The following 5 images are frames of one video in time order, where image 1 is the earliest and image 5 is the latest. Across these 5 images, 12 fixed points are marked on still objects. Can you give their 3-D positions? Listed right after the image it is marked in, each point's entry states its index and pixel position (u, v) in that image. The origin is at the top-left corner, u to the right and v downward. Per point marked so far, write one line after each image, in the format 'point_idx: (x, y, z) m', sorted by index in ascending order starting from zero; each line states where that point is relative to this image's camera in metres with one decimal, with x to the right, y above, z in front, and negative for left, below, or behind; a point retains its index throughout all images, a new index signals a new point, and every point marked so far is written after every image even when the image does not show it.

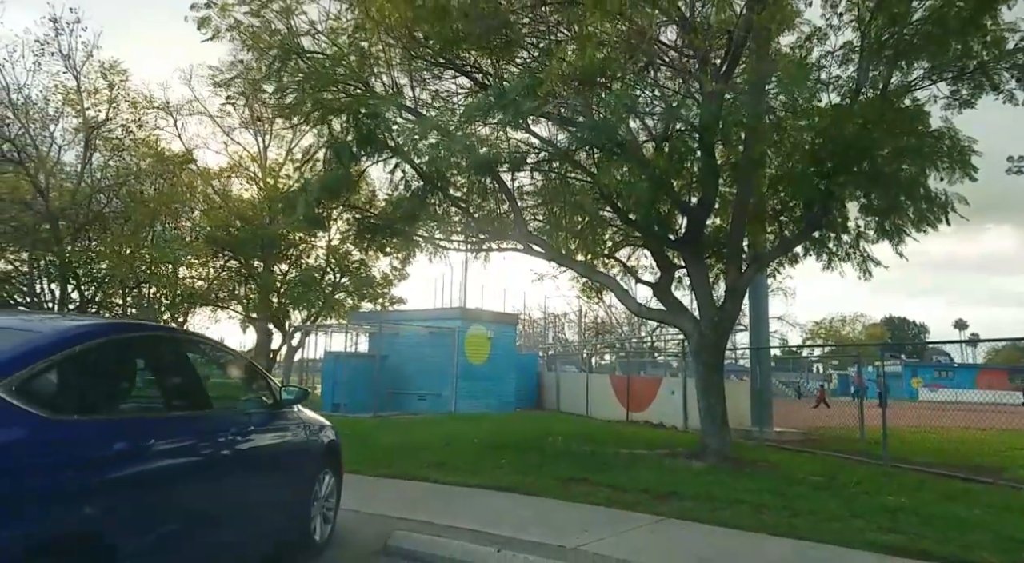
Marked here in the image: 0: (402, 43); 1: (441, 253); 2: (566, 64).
0: (-1.6, +3.6, +10.4) m
1: (-1.3, +0.5, +13.1) m
2: (+0.7, +2.9, +9.0) m
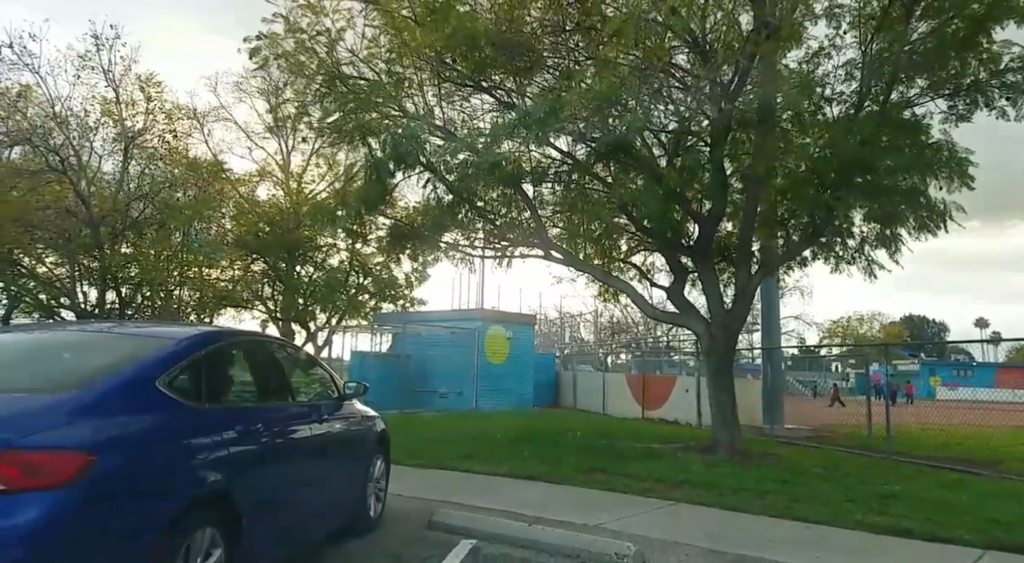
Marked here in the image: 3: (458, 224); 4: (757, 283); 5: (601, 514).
0: (-1.3, +3.5, +11.2) m
1: (-0.9, +0.4, +13.8) m
2: (+1.1, +2.8, +9.7) m
3: (-1.0, +1.0, +12.1) m
4: (+4.3, 0.0, +11.8) m
5: (+0.9, -2.3, +6.7) m
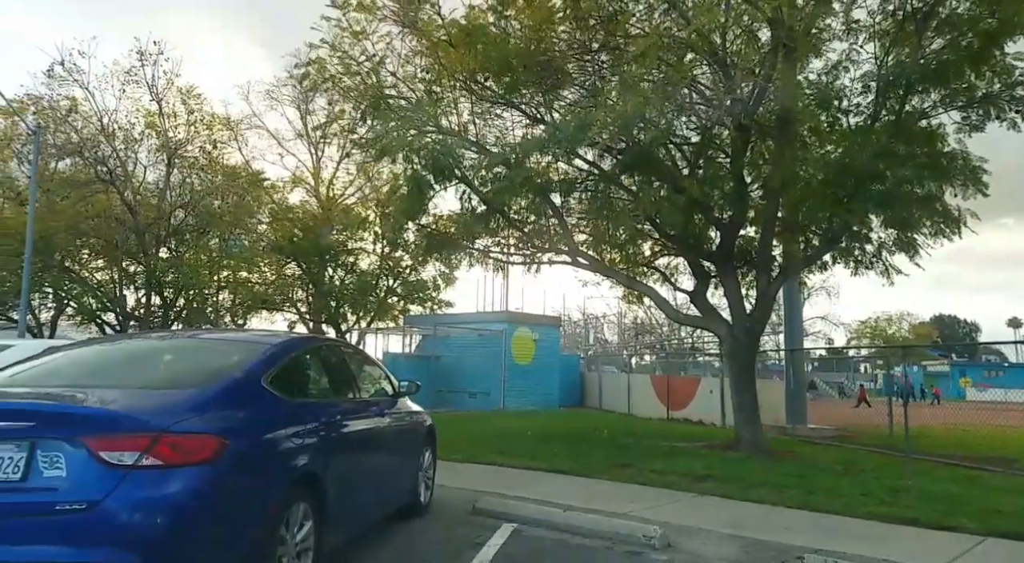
0: (-0.8, +3.4, +11.8) m
1: (-0.3, +0.3, +14.4) m
2: (+1.5, +2.7, +10.2) m
3: (-0.4, +0.9, +12.8) m
4: (+4.8, -0.1, +12.2) m
5: (+1.2, -2.4, +7.2) m
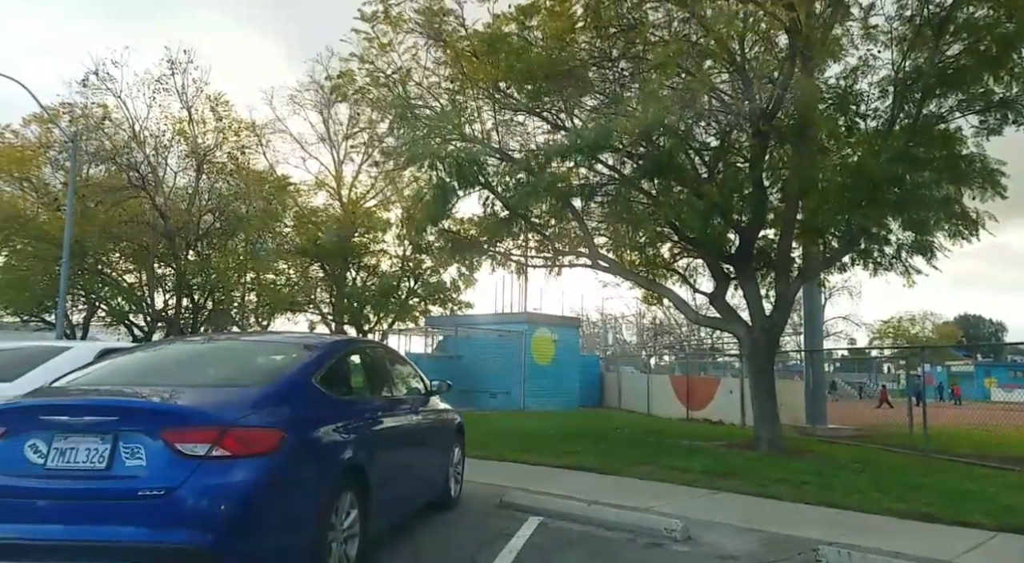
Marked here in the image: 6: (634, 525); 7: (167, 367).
0: (-0.4, +3.4, +12.1) m
1: (+0.1, +0.3, +14.7) m
2: (+1.9, +2.7, +10.5) m
3: (0.0, +0.9, +13.1) m
4: (+5.2, -0.1, +12.4) m
5: (+1.5, -2.4, +7.5) m
6: (+1.1, -2.2, +6.2) m
7: (-2.5, -0.6, +4.8) m
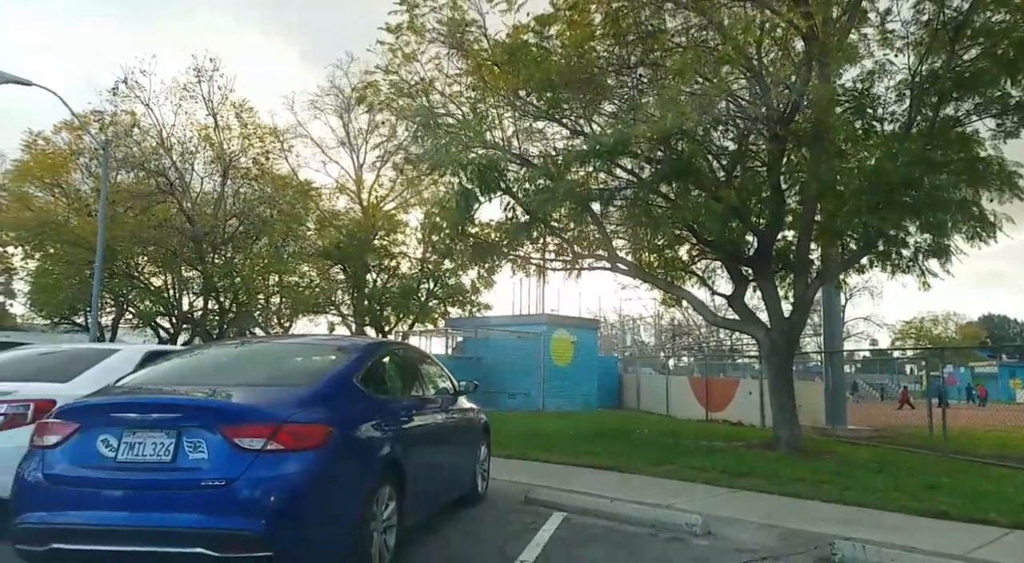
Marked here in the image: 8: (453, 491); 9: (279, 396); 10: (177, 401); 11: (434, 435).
0: (0.0, +3.3, +12.4) m
1: (+0.6, +0.2, +15.0) m
2: (+2.2, +2.6, +10.7) m
3: (+0.4, +0.8, +13.3) m
4: (+5.6, -0.2, +12.5) m
5: (+1.8, -2.5, +7.7) m
6: (+1.4, -2.3, +6.4) m
7: (-2.3, -0.7, +5.1) m
8: (-0.6, -2.0, +6.5) m
9: (-1.5, -0.7, +4.2) m
10: (-1.9, -0.7, +3.9) m
11: (-0.7, -1.4, +6.0) m
